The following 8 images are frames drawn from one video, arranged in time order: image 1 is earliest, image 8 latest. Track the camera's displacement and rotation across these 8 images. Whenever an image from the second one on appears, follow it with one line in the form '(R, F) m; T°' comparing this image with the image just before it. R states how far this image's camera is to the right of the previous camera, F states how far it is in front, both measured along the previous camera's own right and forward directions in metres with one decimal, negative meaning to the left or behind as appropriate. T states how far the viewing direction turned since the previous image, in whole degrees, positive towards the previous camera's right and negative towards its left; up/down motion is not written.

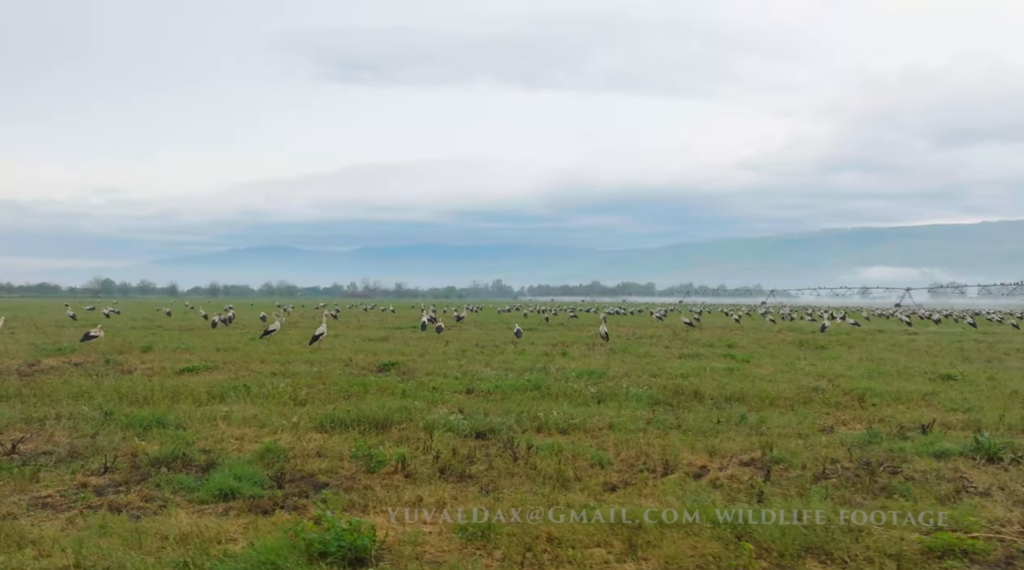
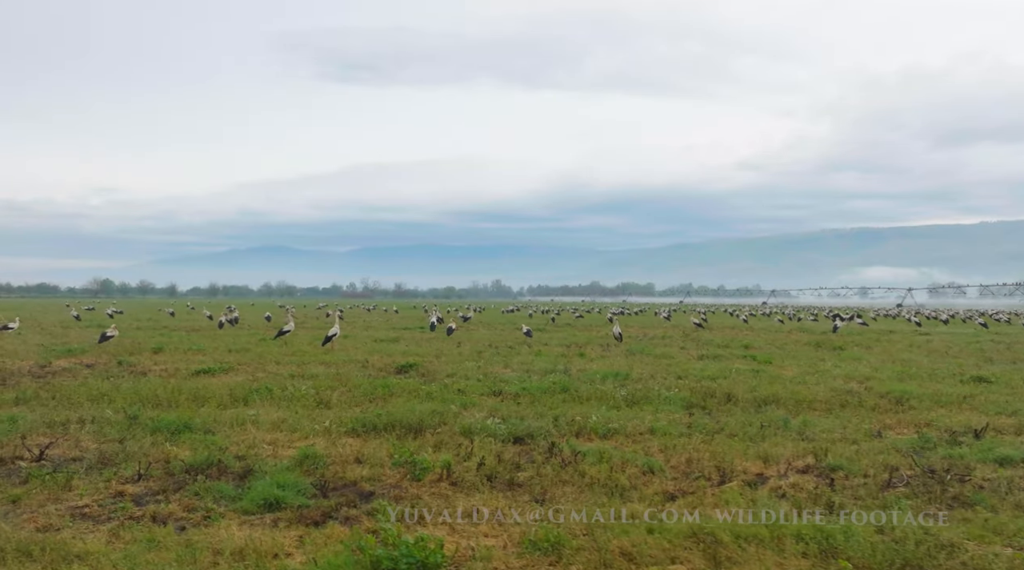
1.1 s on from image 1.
(-0.6, +0.4) m; 0°
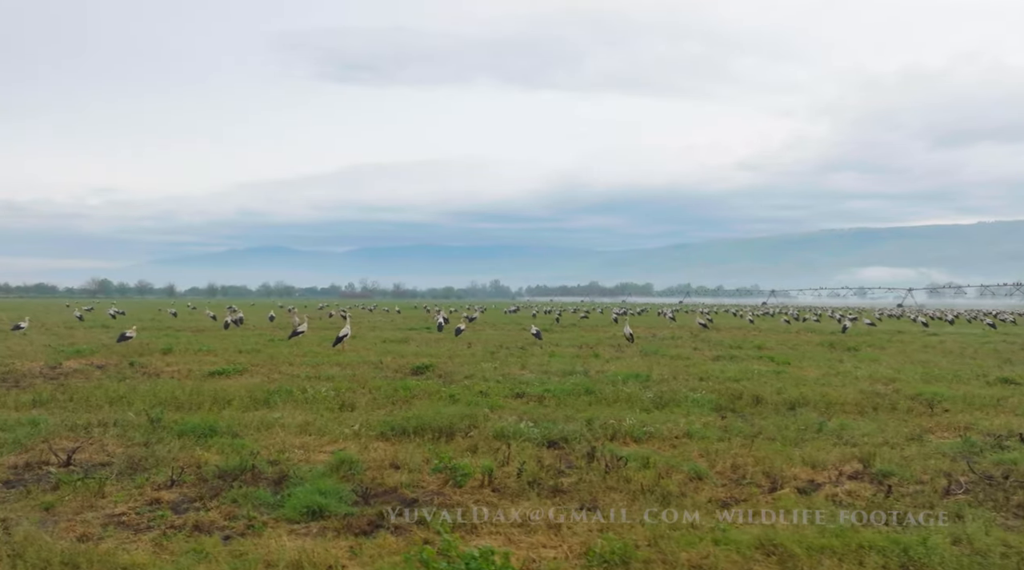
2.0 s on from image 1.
(-0.5, +0.3) m; 0°
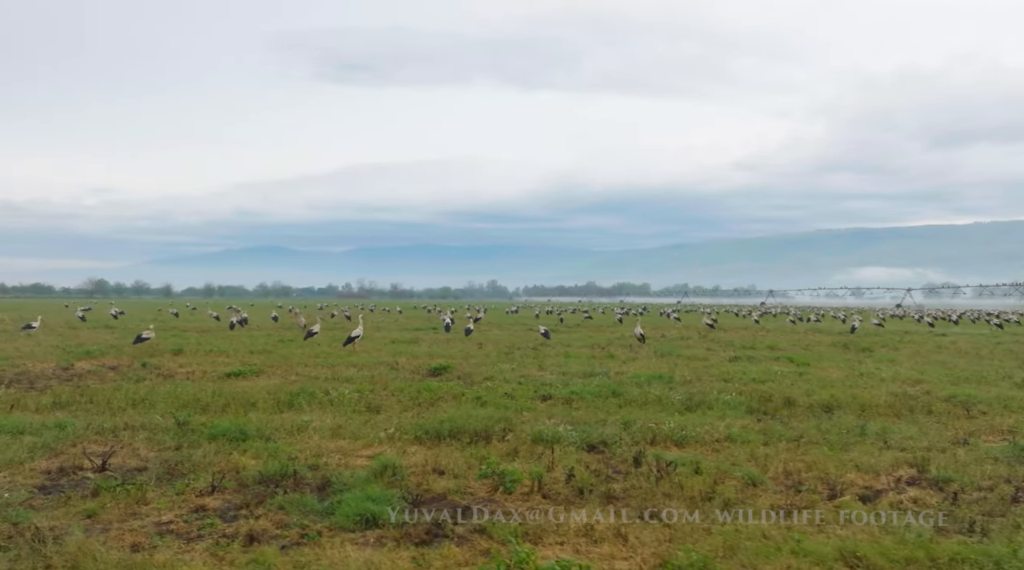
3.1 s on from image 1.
(-0.6, +0.3) m; 0°
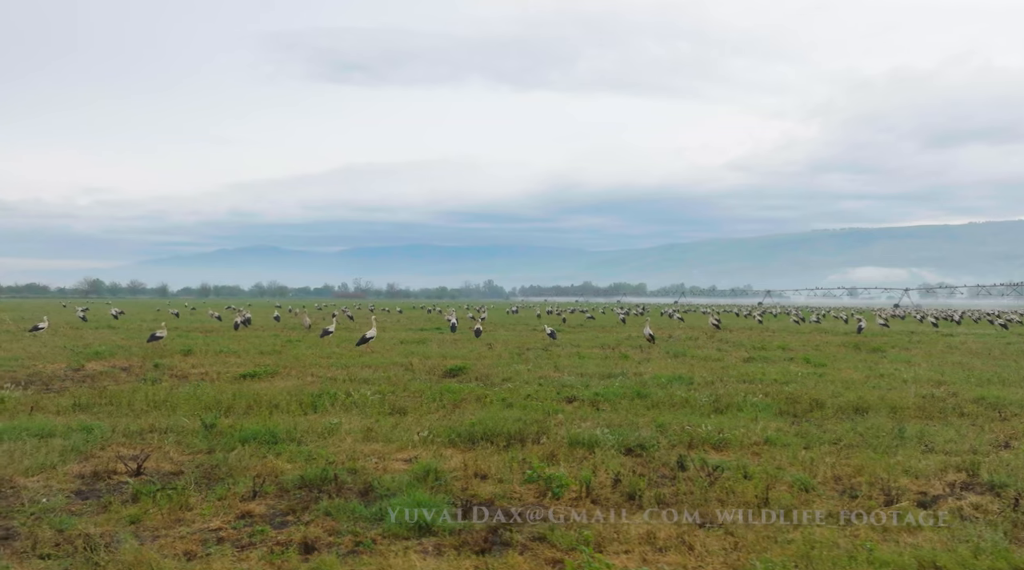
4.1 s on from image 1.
(-0.5, +0.2) m; 0°
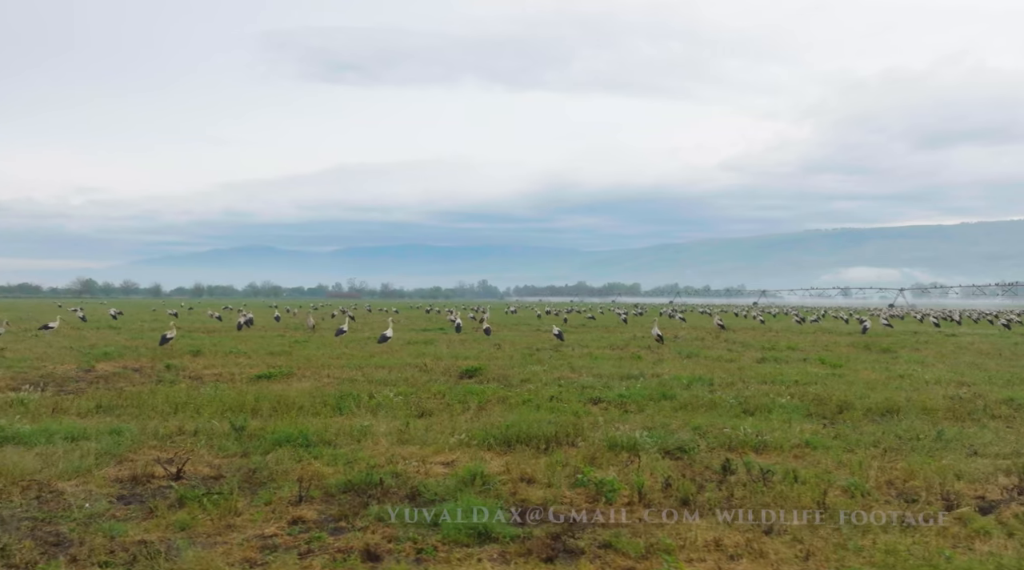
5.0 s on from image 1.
(-0.6, +0.2) m; 0°
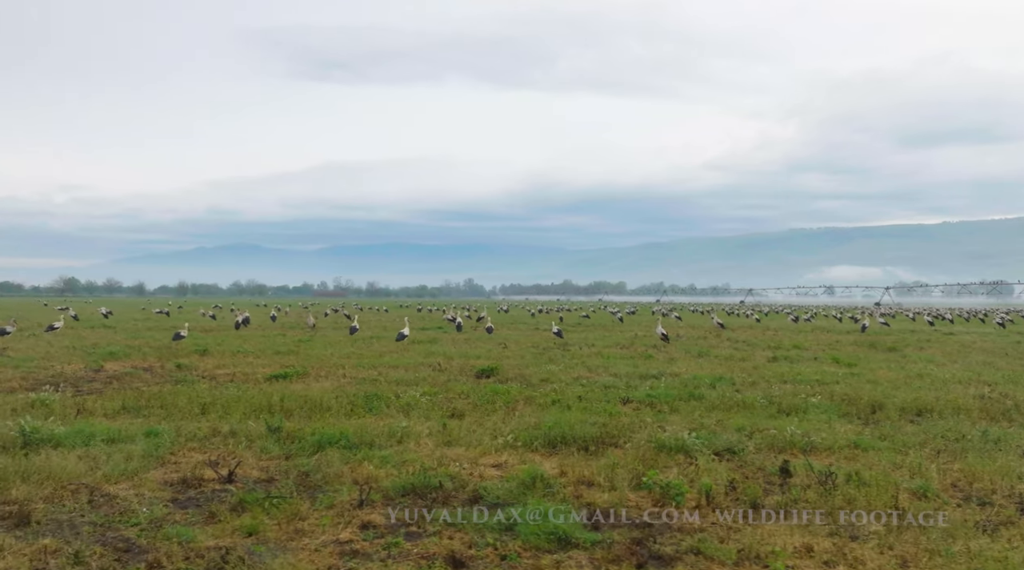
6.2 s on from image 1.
(-0.8, +0.2) m; +1°
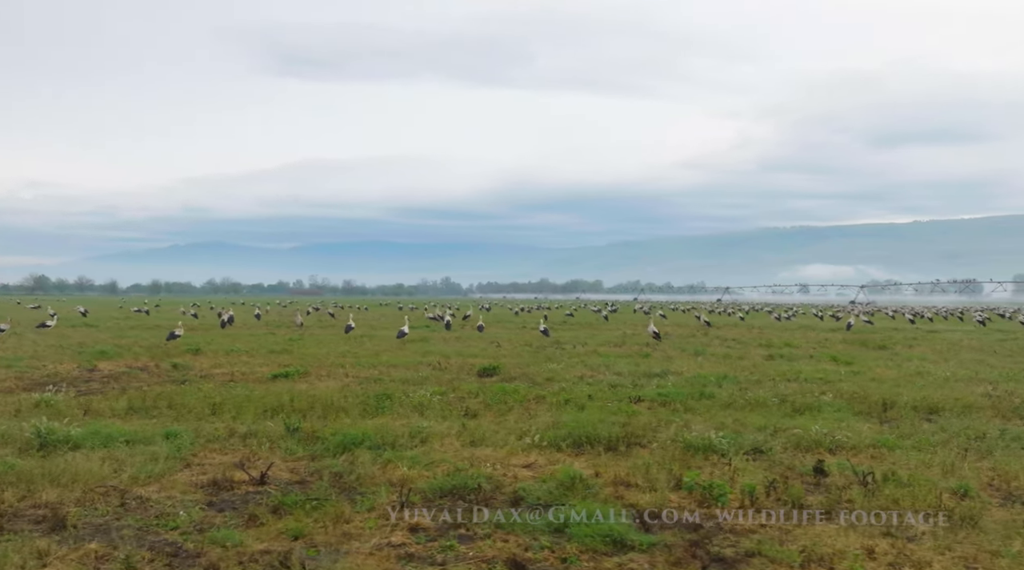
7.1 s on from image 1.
(-0.7, +0.1) m; +1°
